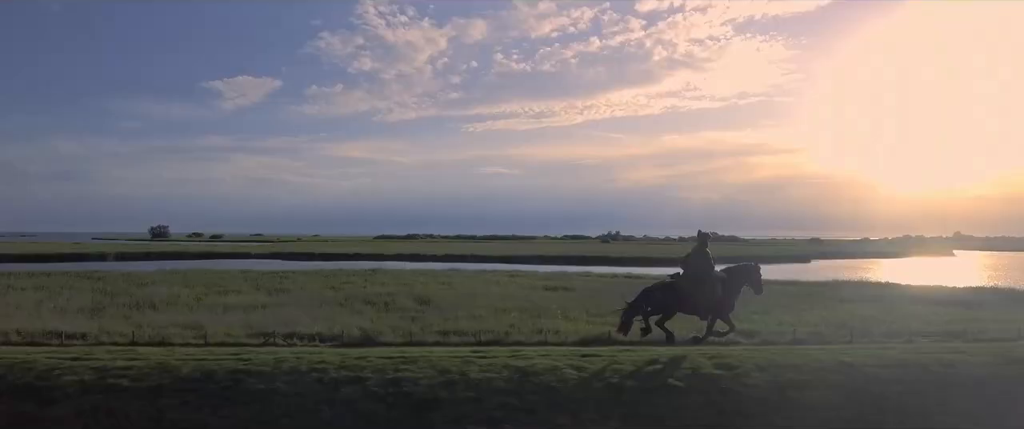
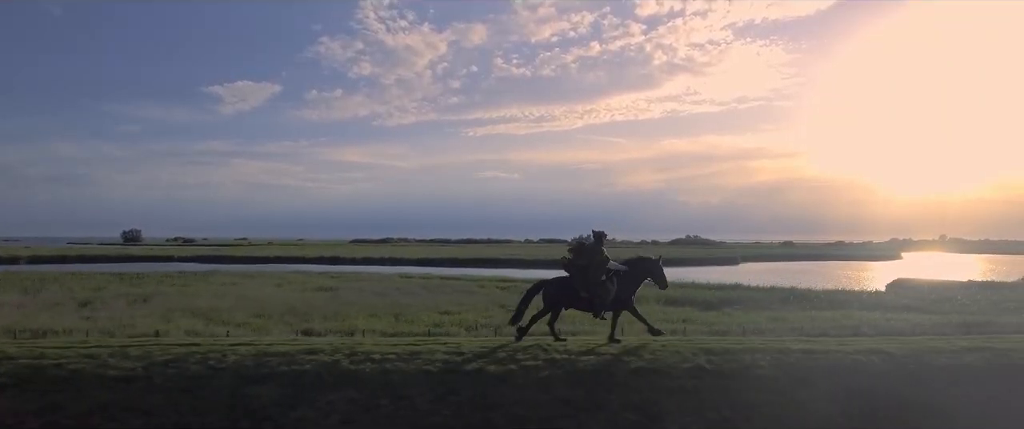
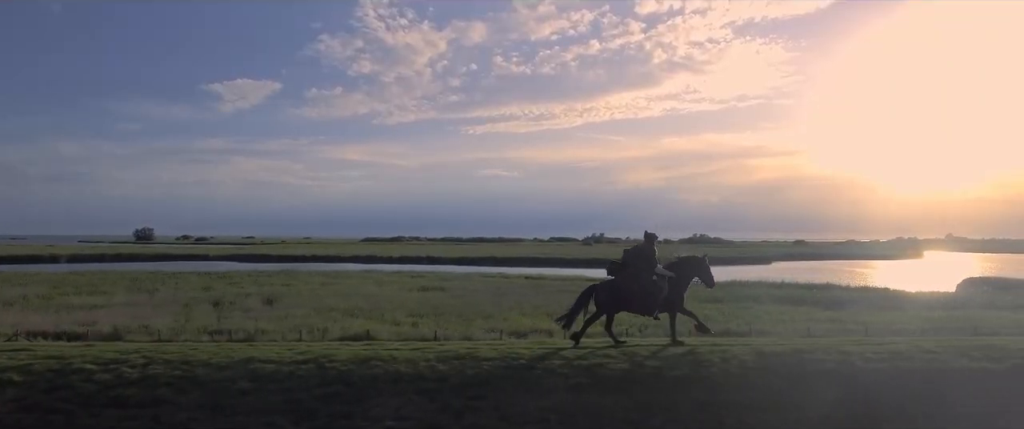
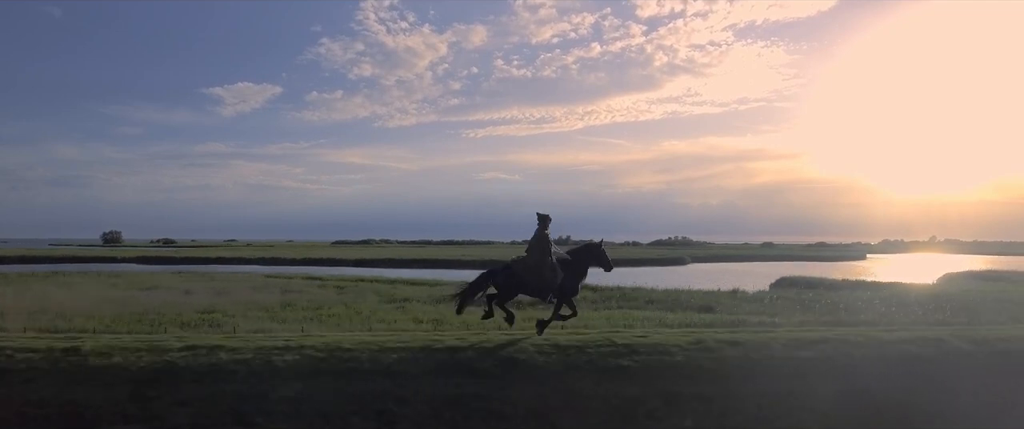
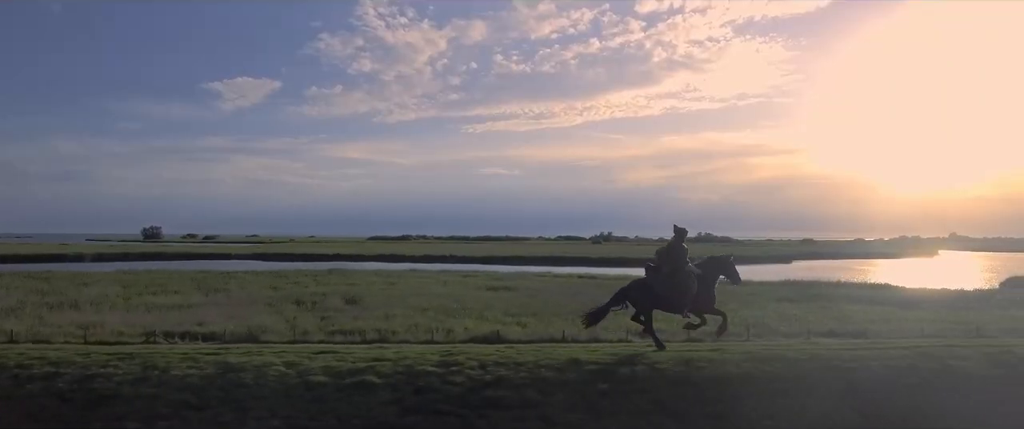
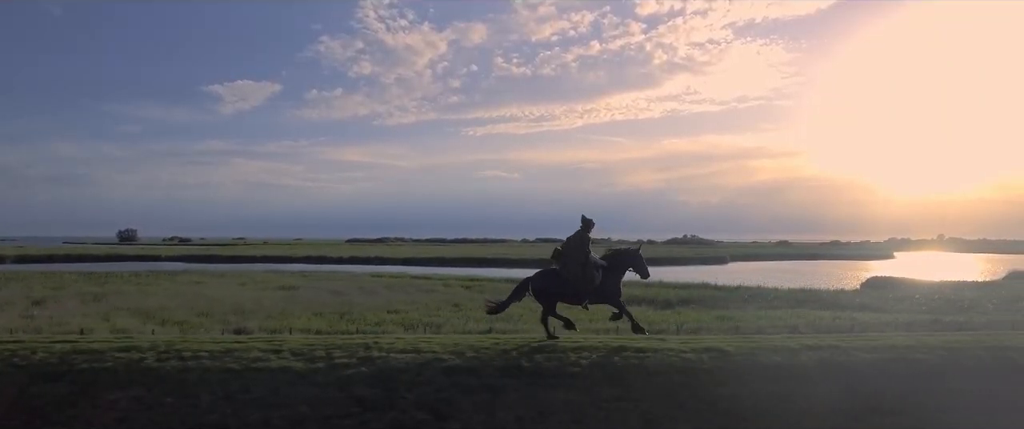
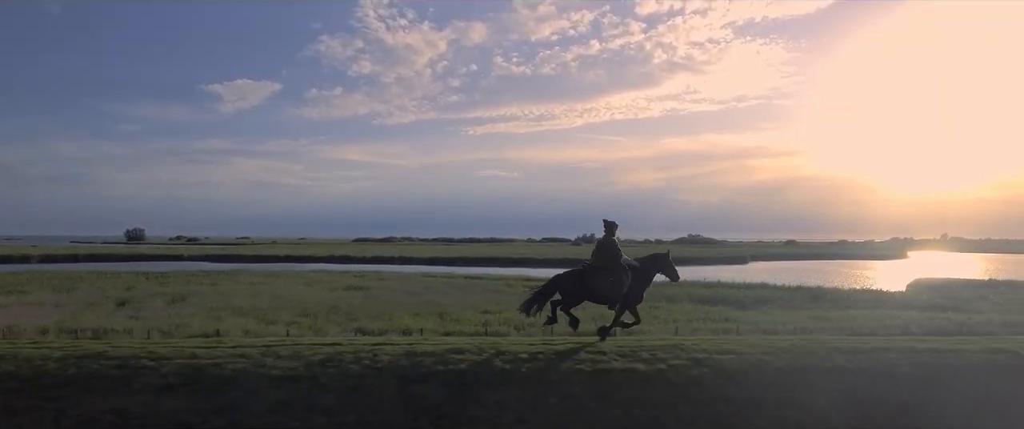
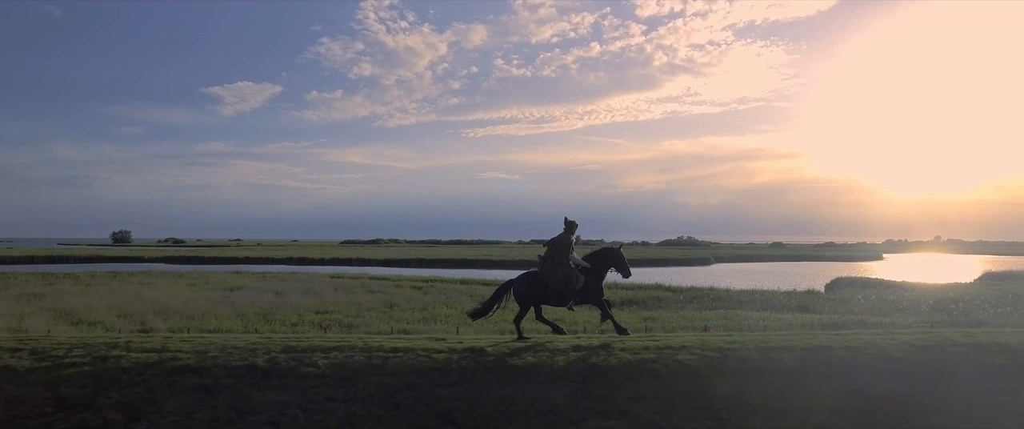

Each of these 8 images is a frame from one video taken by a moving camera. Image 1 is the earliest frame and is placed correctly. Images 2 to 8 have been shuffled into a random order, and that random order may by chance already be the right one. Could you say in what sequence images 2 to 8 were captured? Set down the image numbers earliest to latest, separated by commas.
5, 3, 7, 2, 6, 8, 4
